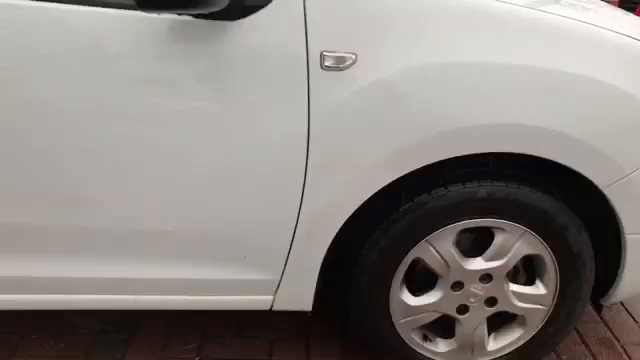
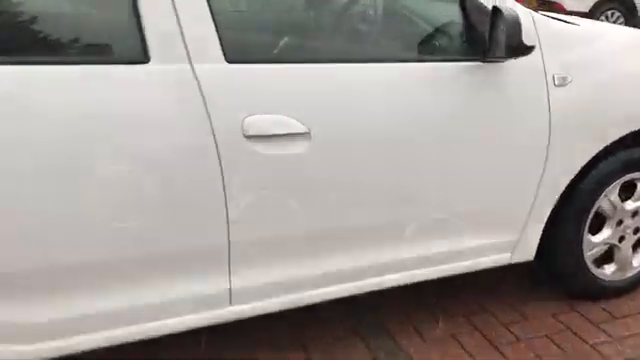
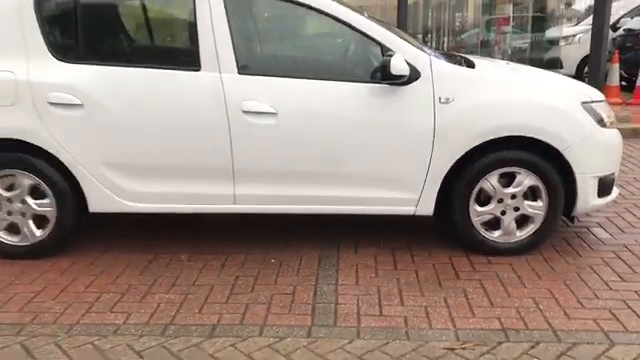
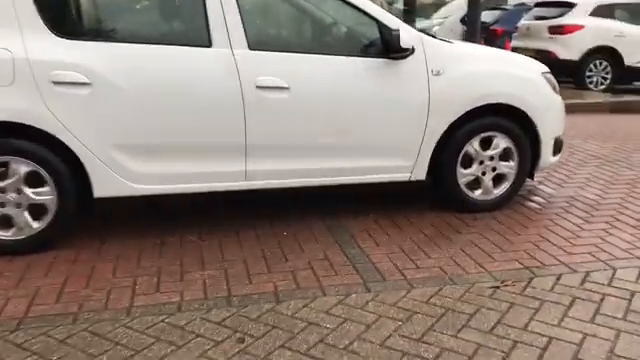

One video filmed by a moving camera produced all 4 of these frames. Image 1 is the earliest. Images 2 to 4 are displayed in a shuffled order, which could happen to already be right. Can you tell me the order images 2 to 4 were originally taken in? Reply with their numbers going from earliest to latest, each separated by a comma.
3, 4, 2
